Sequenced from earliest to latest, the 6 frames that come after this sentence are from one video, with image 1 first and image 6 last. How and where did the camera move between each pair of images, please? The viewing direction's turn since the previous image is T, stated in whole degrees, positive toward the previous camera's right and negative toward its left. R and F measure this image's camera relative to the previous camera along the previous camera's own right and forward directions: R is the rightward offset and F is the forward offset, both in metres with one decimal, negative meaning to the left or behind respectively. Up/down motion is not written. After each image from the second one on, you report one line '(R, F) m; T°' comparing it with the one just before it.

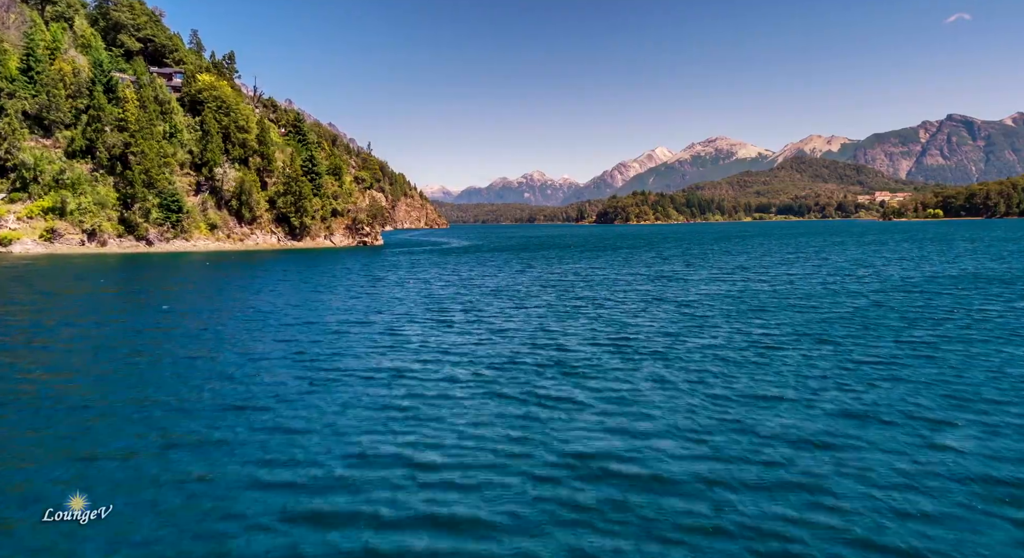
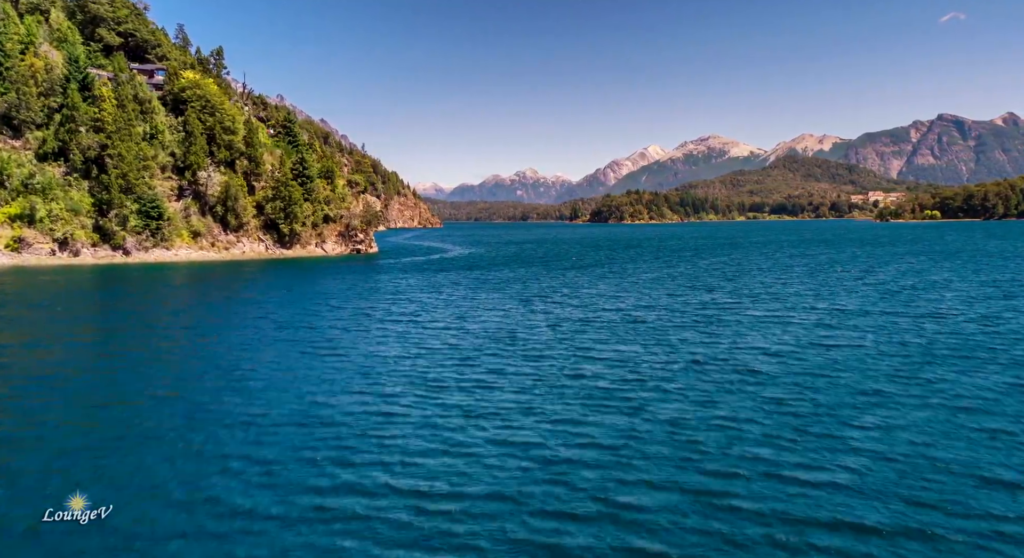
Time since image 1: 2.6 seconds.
(-1.7, +7.0) m; +1°
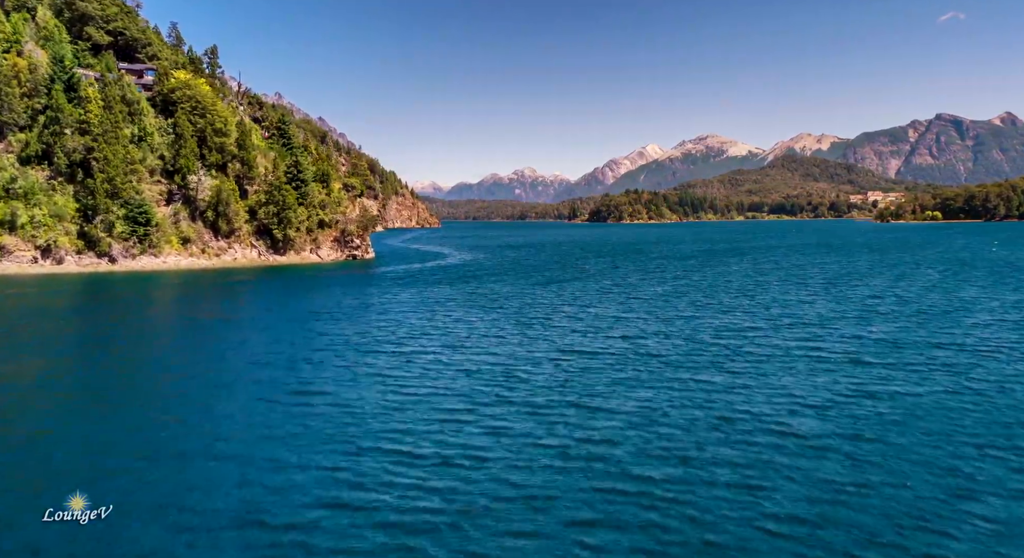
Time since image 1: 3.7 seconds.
(-0.4, +3.7) m; 0°
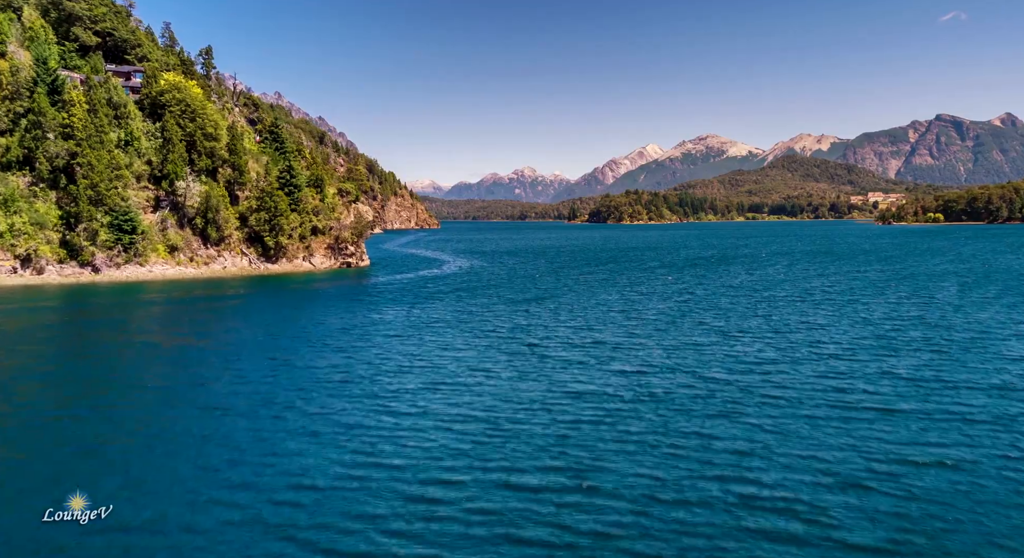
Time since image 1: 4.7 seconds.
(+0.2, +3.6) m; 0°
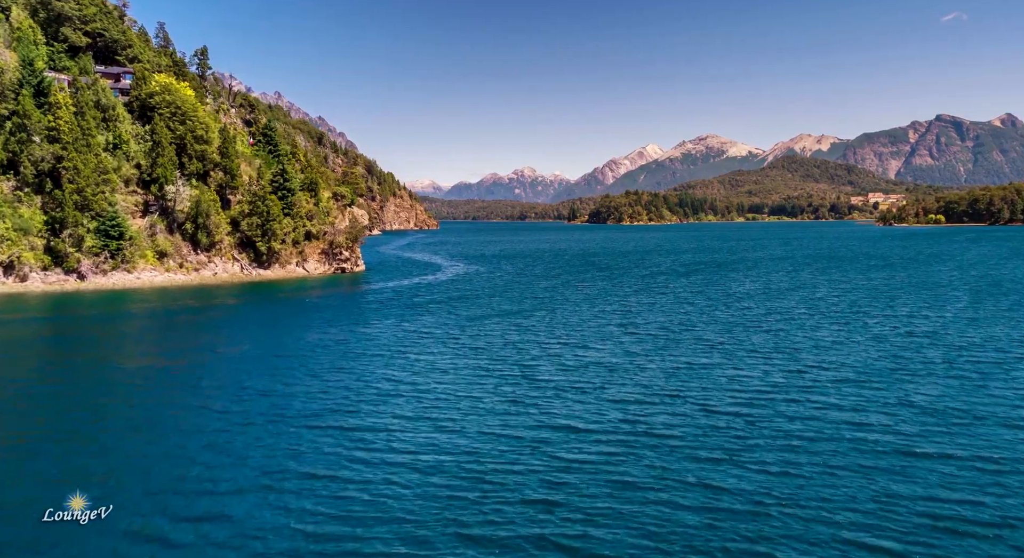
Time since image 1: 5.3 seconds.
(+0.4, +2.6) m; 0°
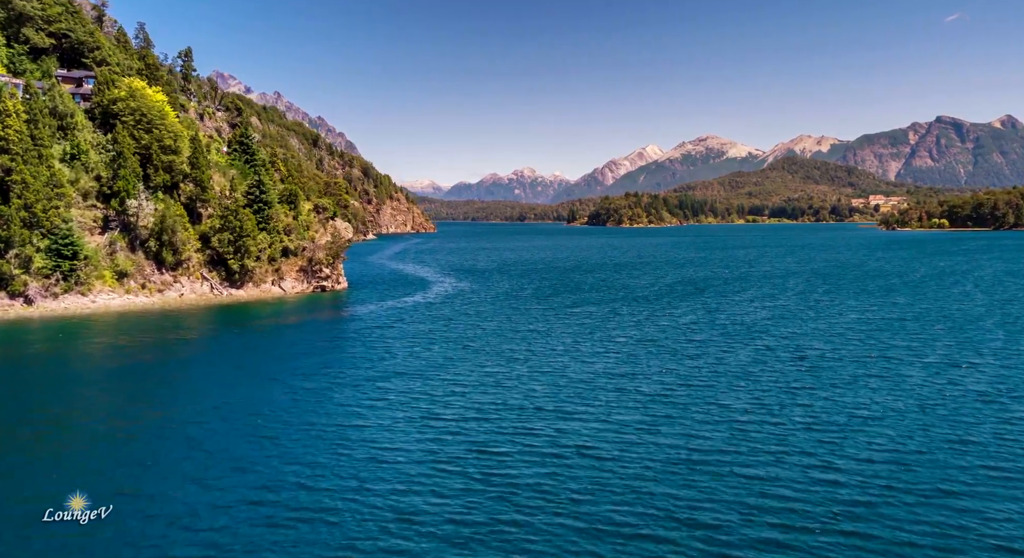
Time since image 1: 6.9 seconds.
(+1.2, +8.3) m; 0°
